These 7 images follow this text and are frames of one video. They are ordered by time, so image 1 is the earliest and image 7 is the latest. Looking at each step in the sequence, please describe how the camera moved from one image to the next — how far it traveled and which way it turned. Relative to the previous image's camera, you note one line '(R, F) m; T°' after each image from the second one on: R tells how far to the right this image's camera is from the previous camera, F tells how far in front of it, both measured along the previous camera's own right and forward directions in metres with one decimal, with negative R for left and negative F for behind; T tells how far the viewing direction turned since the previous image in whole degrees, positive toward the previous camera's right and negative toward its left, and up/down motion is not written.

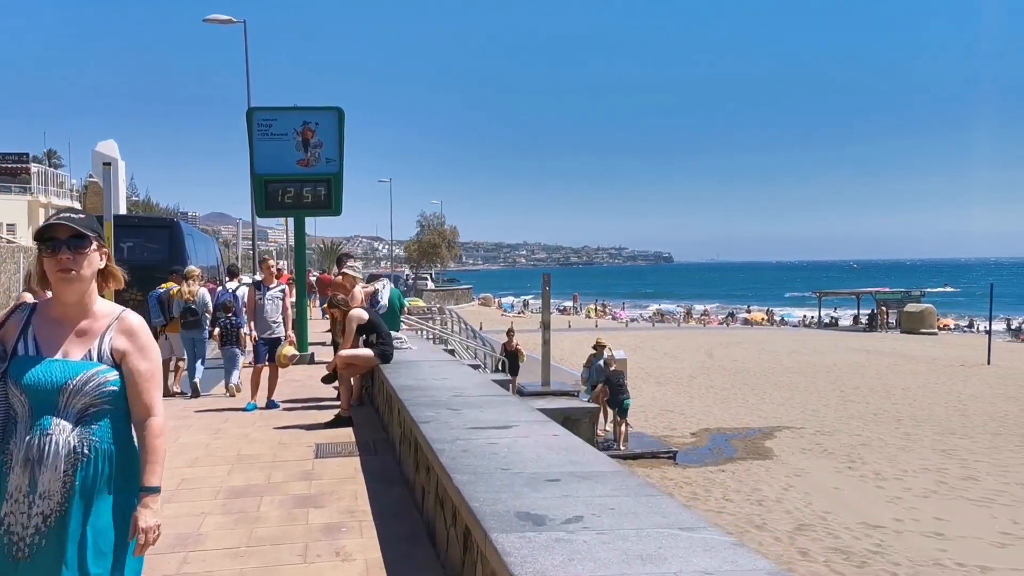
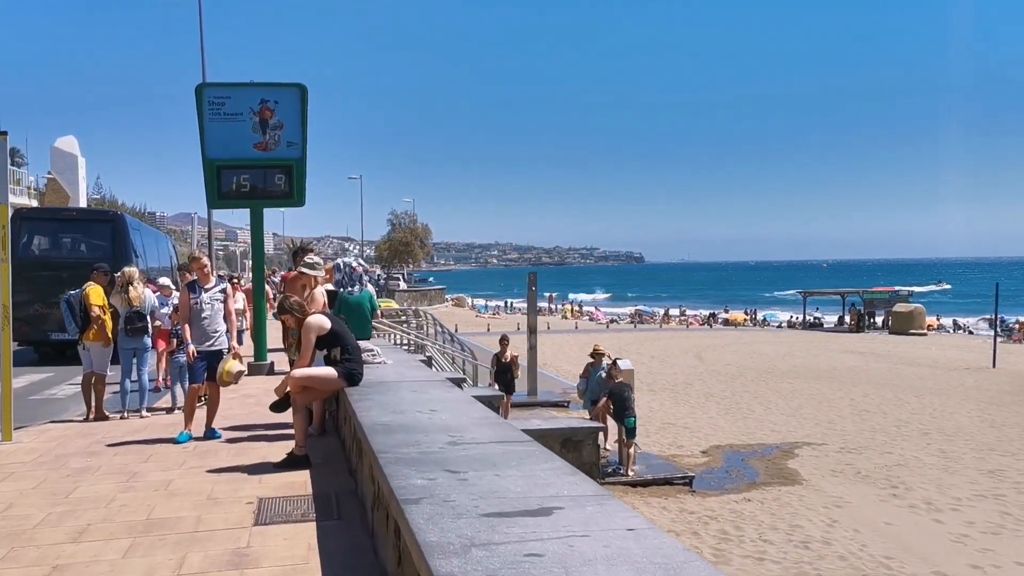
(-0.2, +1.7) m; +2°
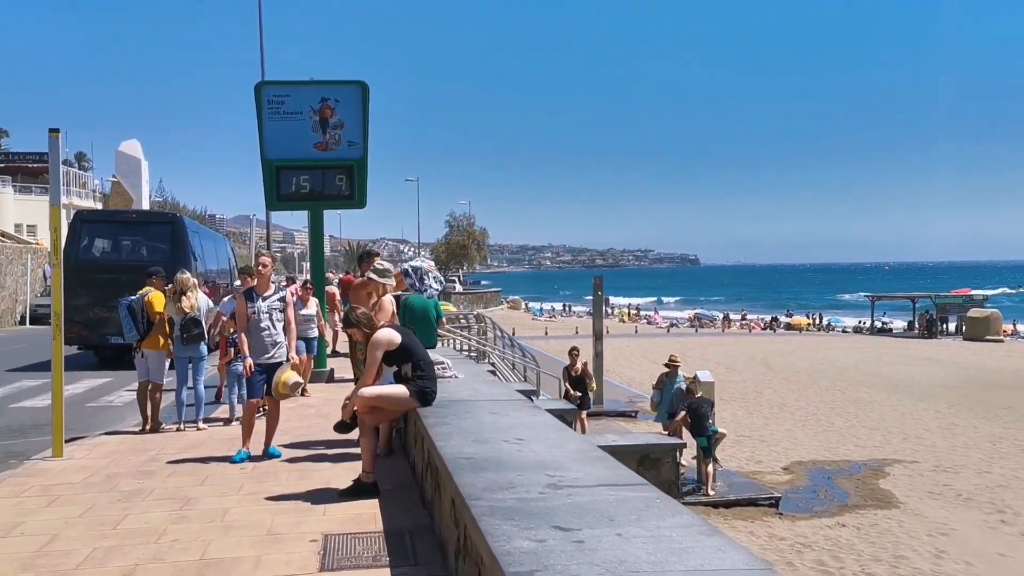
(-0.2, +0.6) m; -3°
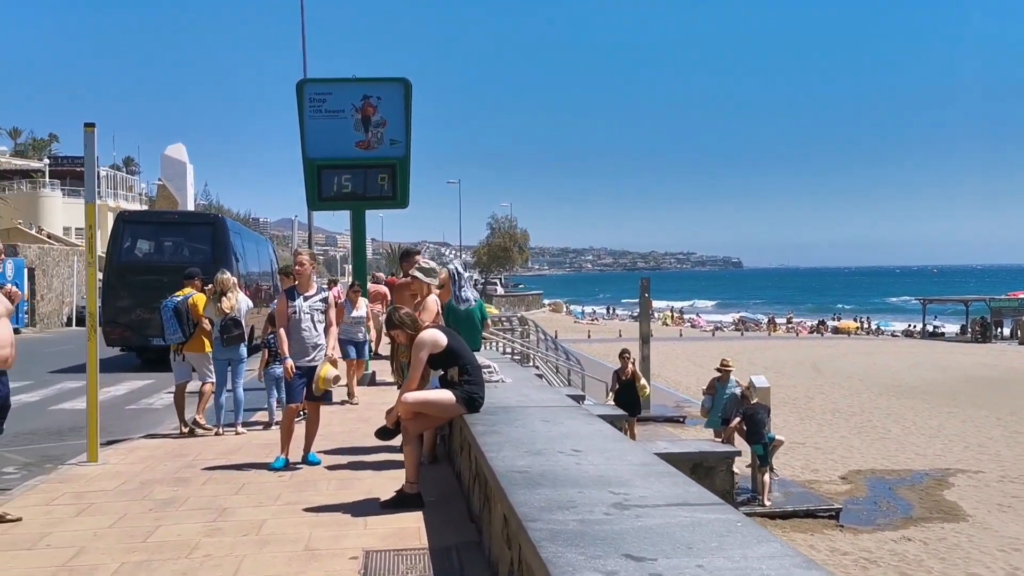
(-0.1, +0.3) m; -2°
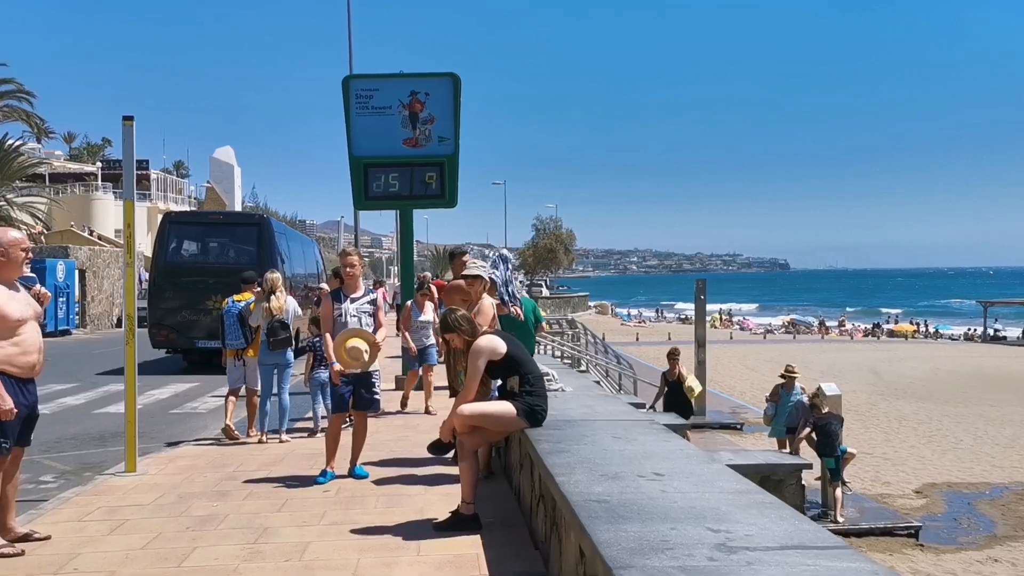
(-0.1, +0.4) m; -3°
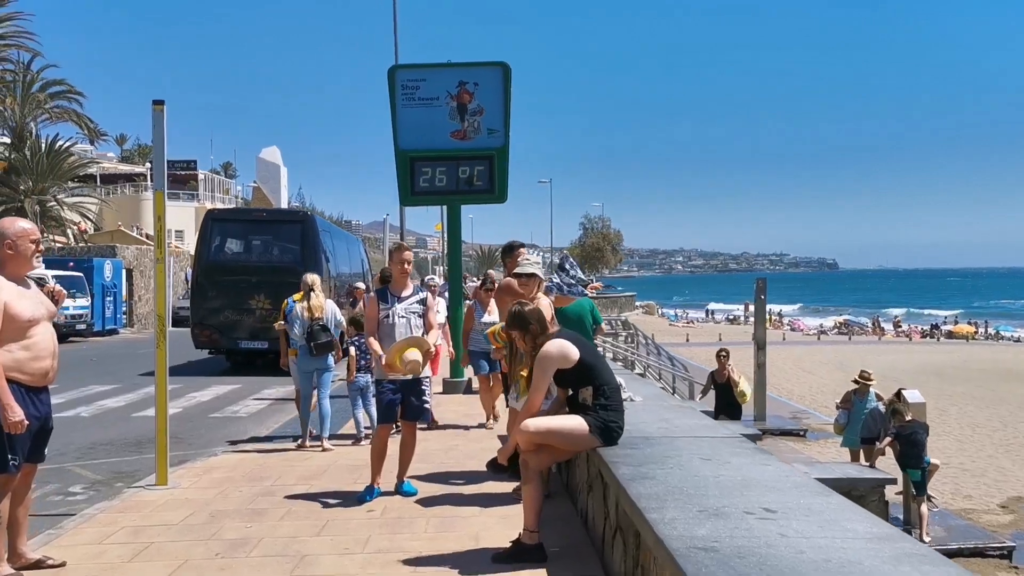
(-0.1, +0.6) m; -3°
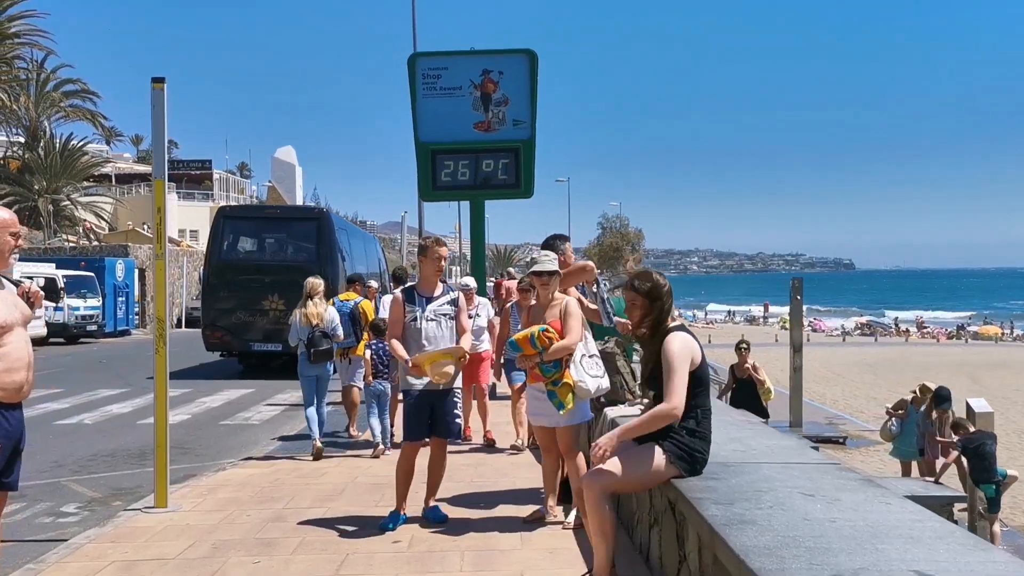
(-0.1, +0.6) m; -1°
